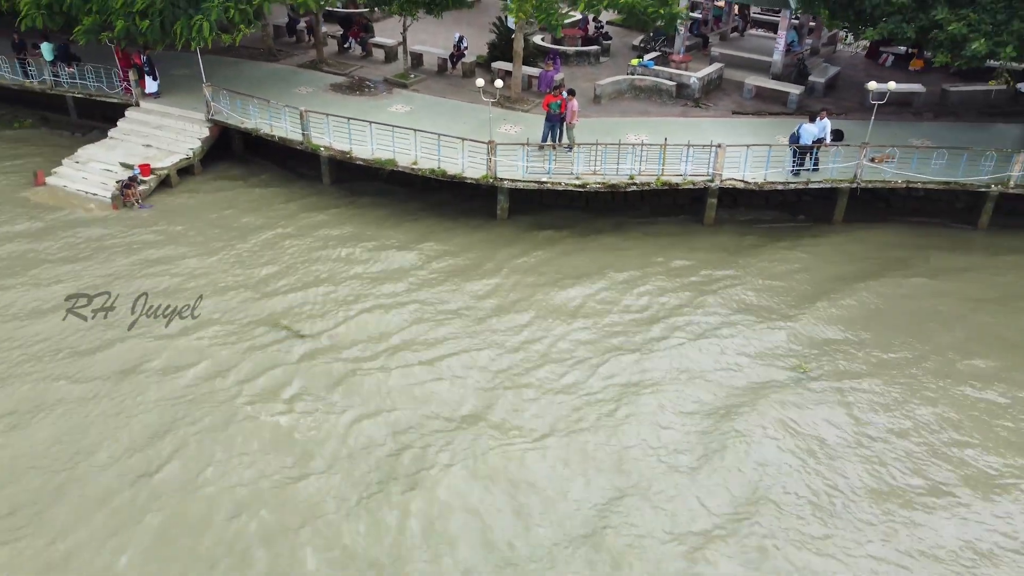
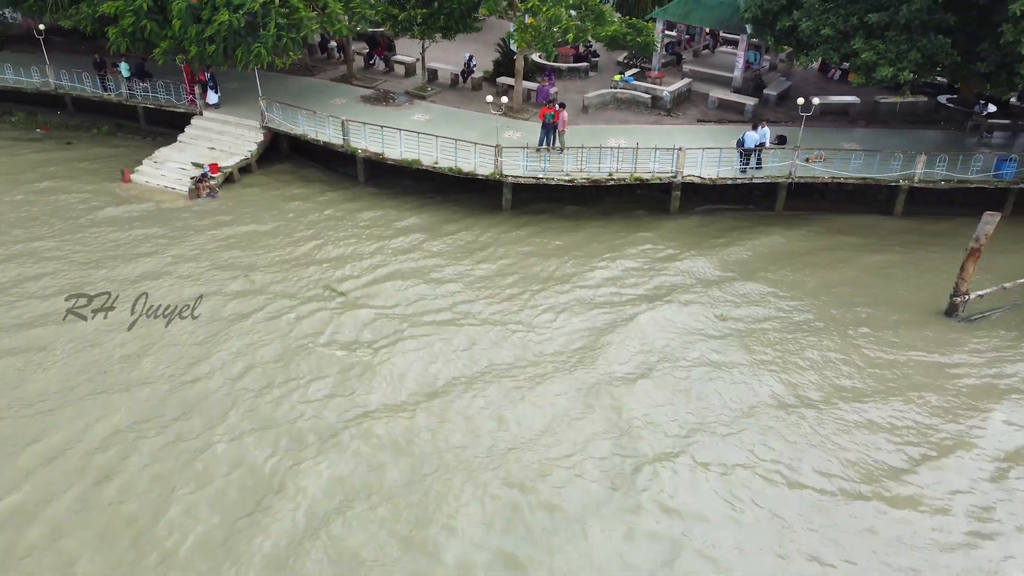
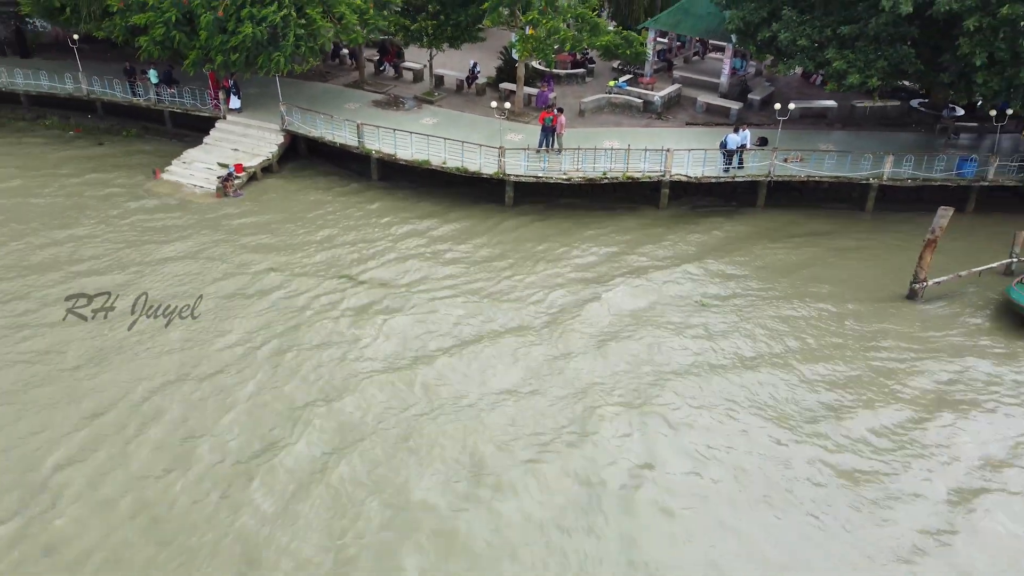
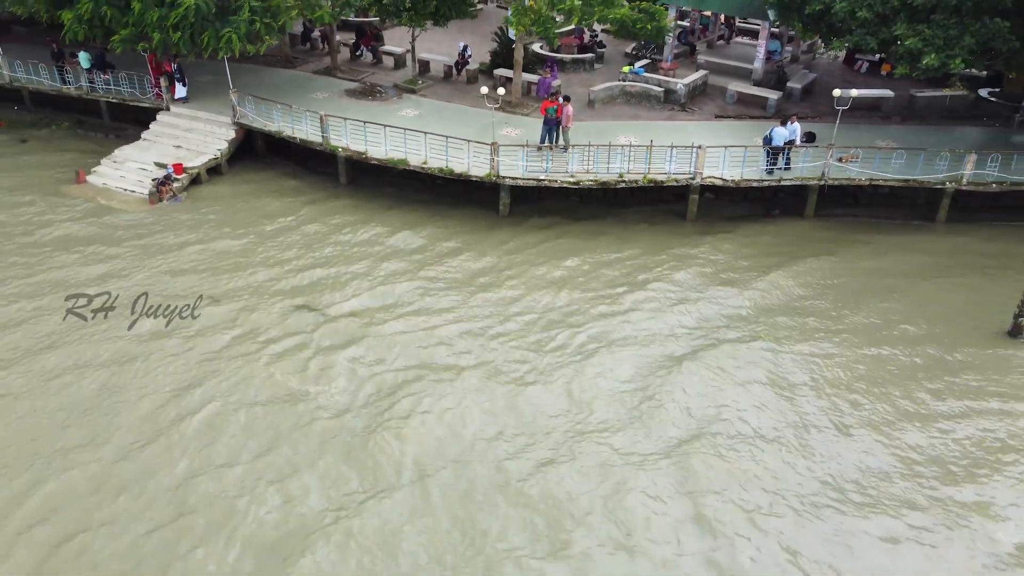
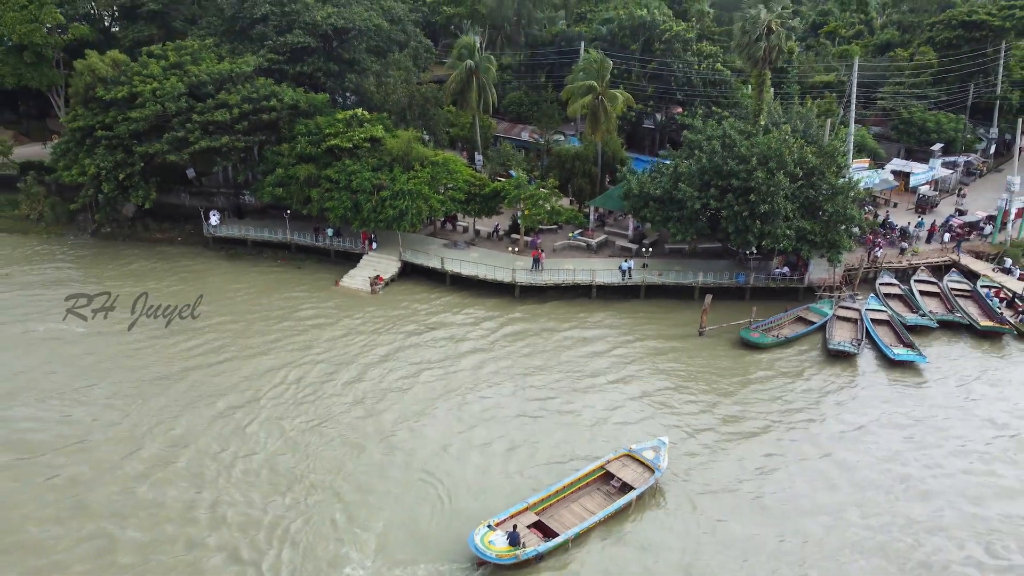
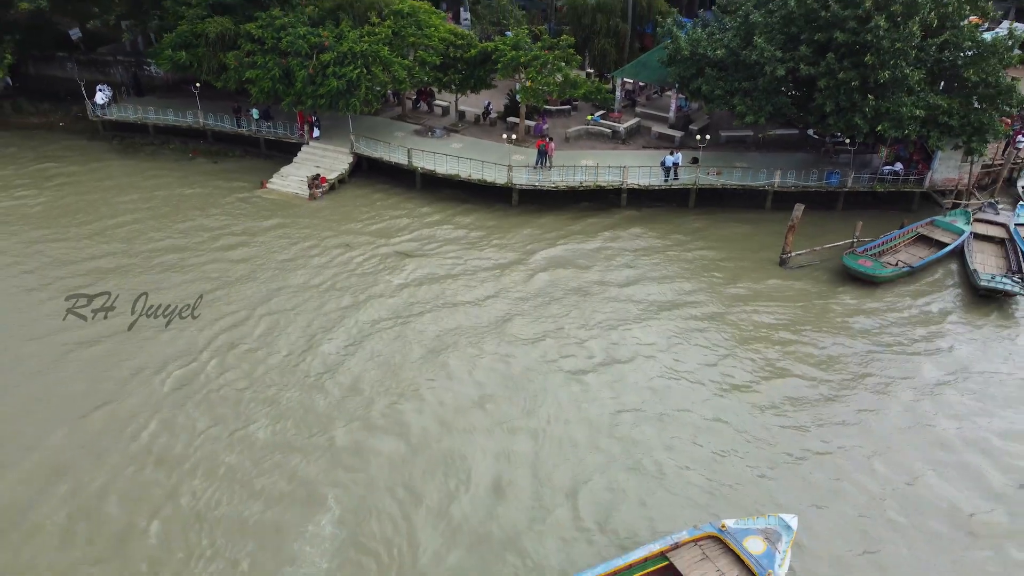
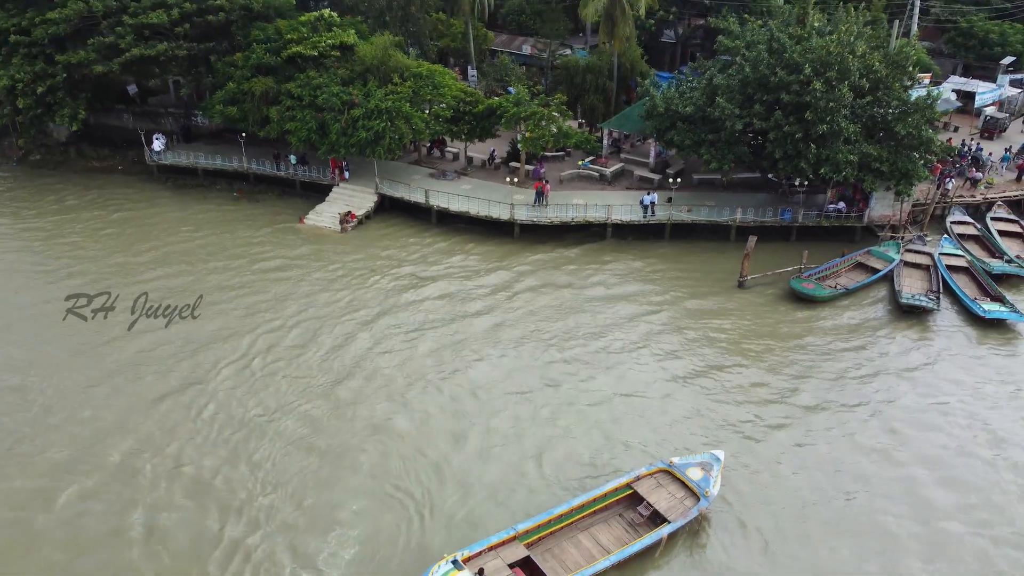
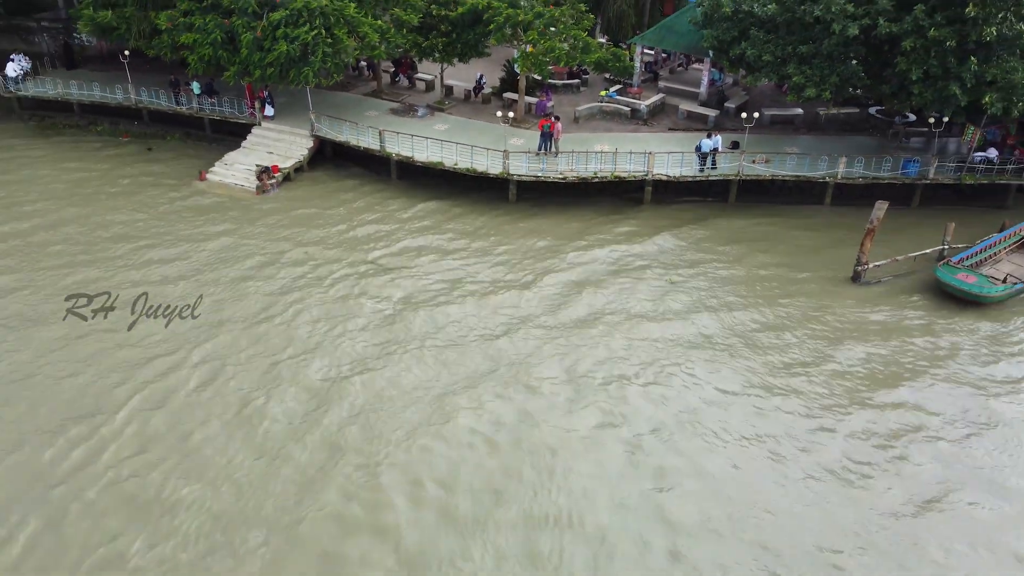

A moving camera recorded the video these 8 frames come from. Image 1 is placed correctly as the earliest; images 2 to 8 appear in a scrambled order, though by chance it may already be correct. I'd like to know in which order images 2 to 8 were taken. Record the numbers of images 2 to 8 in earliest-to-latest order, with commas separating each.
4, 2, 3, 8, 6, 7, 5
